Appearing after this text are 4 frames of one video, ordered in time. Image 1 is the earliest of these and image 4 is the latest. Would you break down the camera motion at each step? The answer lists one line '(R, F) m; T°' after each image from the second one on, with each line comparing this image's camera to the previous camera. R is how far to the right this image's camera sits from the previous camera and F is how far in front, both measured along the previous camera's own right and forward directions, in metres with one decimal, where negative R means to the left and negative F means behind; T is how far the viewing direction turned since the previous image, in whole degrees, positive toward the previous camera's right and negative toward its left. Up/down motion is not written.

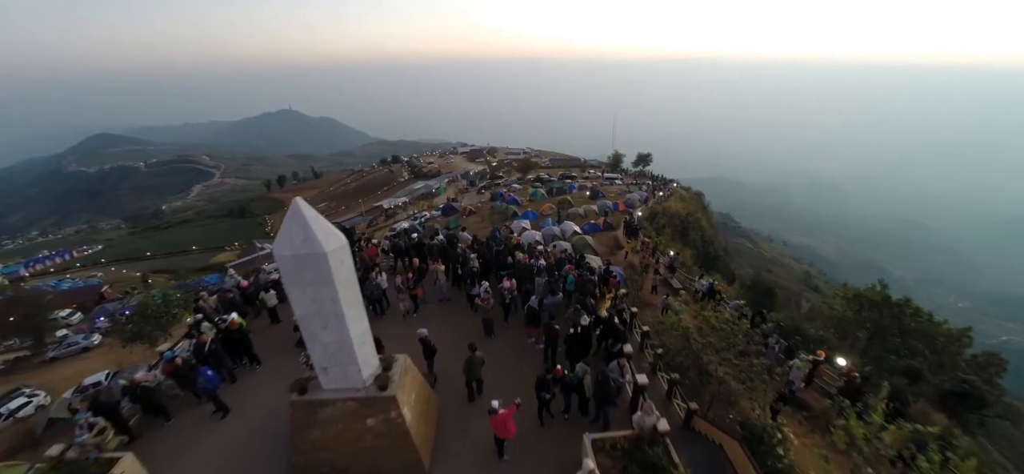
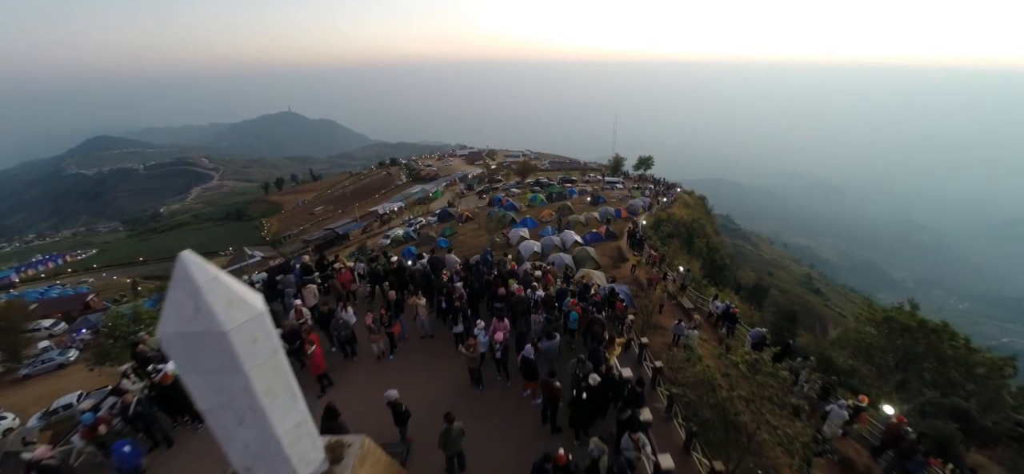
(+0.1, +1.2) m; 0°
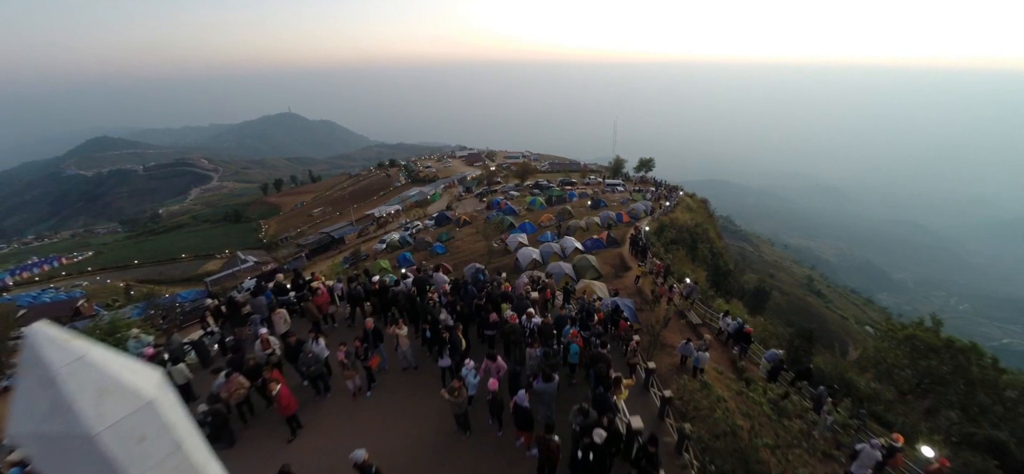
(+0.1, +0.8) m; 0°
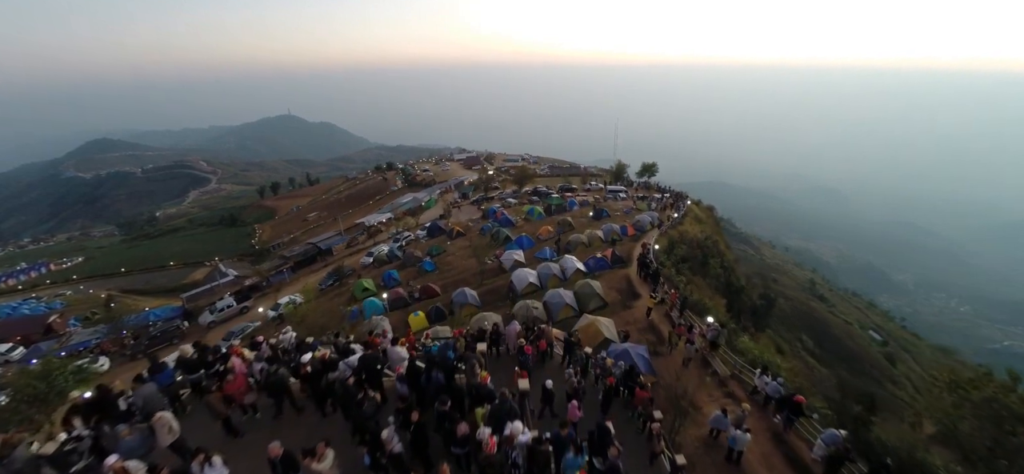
(+0.3, +2.1) m; 0°
